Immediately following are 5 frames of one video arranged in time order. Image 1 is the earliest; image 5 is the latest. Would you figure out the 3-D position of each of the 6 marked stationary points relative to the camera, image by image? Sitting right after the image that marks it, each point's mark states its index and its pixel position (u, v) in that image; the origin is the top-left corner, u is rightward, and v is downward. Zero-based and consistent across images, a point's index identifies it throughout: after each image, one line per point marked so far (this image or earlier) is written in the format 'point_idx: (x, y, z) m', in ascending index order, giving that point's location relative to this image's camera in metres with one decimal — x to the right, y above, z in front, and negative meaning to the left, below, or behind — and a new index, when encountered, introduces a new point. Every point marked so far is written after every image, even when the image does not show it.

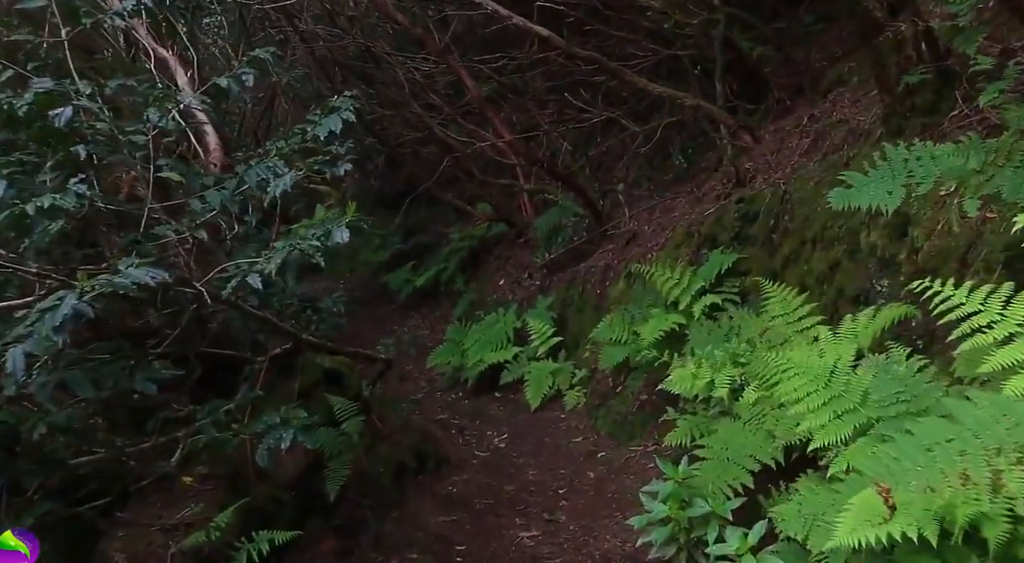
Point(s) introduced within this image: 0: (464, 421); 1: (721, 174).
0: (-0.5, -1.5, +9.8) m
1: (+2.0, +1.0, +8.6) m
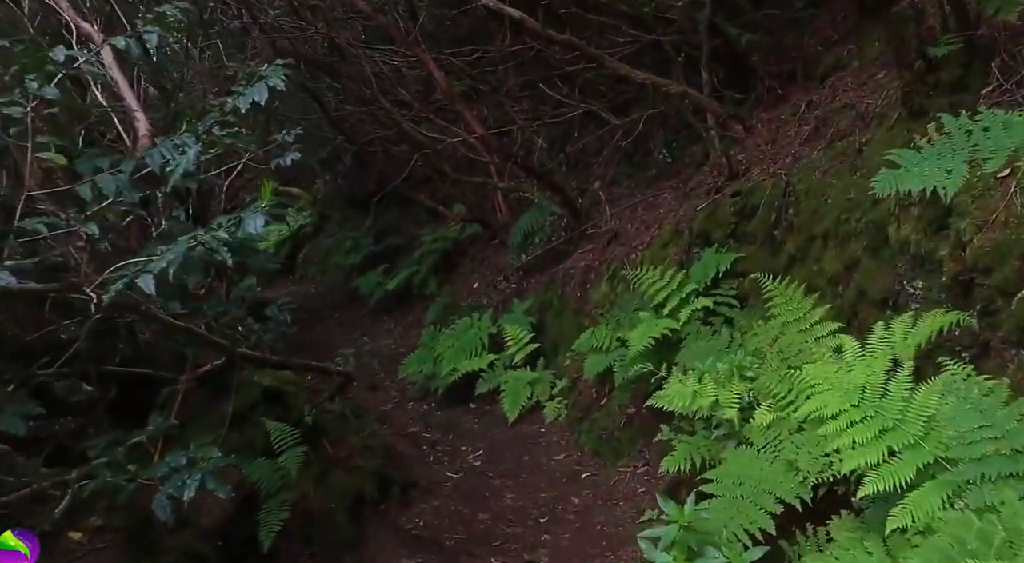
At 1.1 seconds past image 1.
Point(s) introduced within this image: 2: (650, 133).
0: (-0.7, -1.5, +9.2) m
1: (+1.7, +1.0, +8.0) m
2: (+1.6, +1.8, +10.9) m
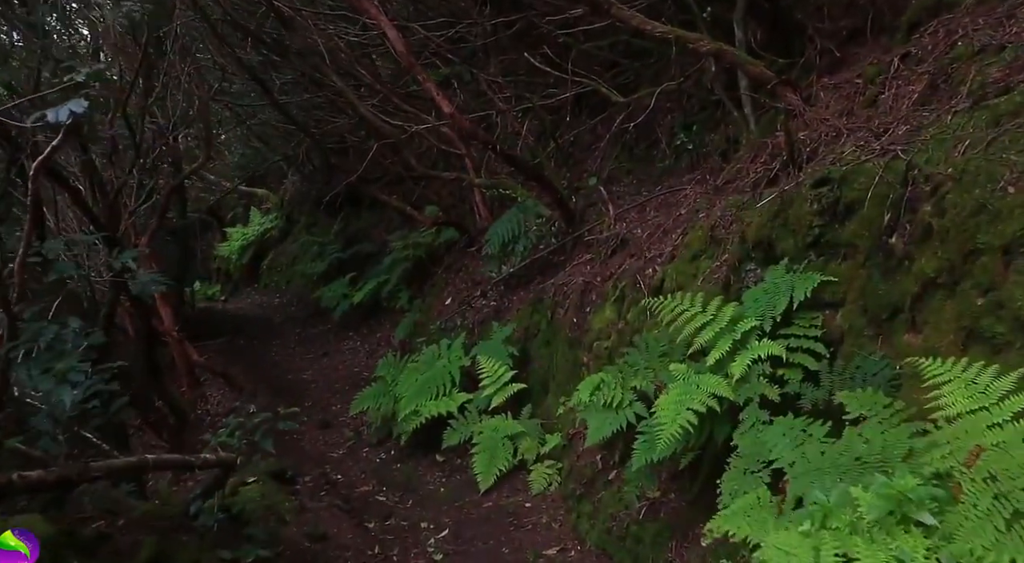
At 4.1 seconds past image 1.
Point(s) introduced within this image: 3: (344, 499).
0: (-0.9, -1.7, +7.1) m
1: (+1.6, +0.8, +6.0) m
2: (+1.4, +1.6, +8.9) m
3: (-1.3, -1.7, +7.1) m
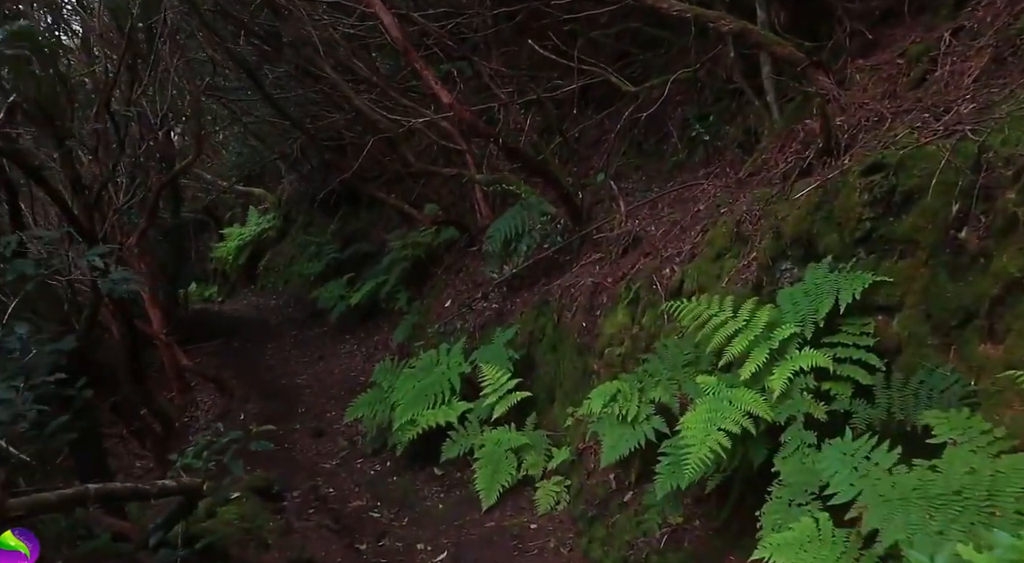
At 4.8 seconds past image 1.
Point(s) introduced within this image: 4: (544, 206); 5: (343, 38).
0: (-0.9, -1.7, +6.6) m
1: (+1.6, +0.8, +5.5) m
2: (+1.4, +1.6, +8.4) m
3: (-1.3, -1.7, +6.6) m
4: (+0.3, +0.7, +8.6) m
5: (-2.0, +2.8, +10.7) m
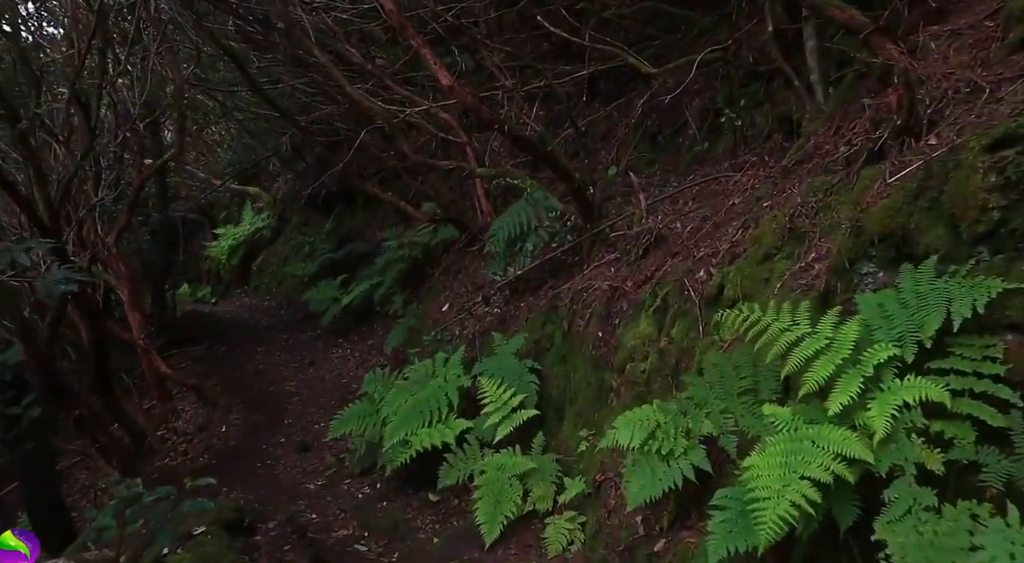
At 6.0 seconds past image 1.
0: (-0.9, -1.7, +5.8) m
1: (+1.6, +0.8, +4.7) m
2: (+1.5, +1.5, +7.6) m
3: (-1.2, -1.7, +5.8) m
4: (+0.3, +0.7, +7.8) m
5: (-1.9, +2.8, +9.9) m
